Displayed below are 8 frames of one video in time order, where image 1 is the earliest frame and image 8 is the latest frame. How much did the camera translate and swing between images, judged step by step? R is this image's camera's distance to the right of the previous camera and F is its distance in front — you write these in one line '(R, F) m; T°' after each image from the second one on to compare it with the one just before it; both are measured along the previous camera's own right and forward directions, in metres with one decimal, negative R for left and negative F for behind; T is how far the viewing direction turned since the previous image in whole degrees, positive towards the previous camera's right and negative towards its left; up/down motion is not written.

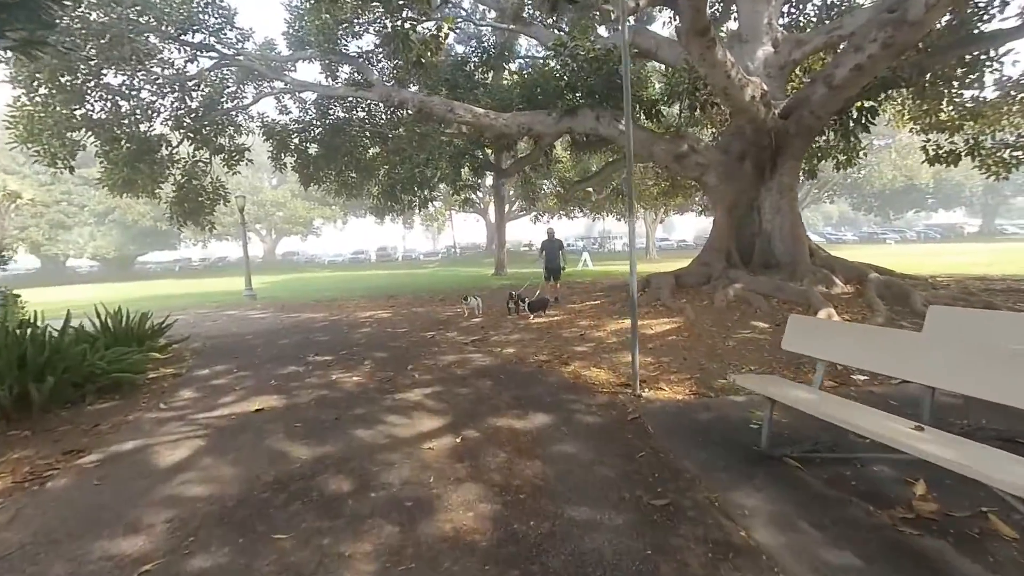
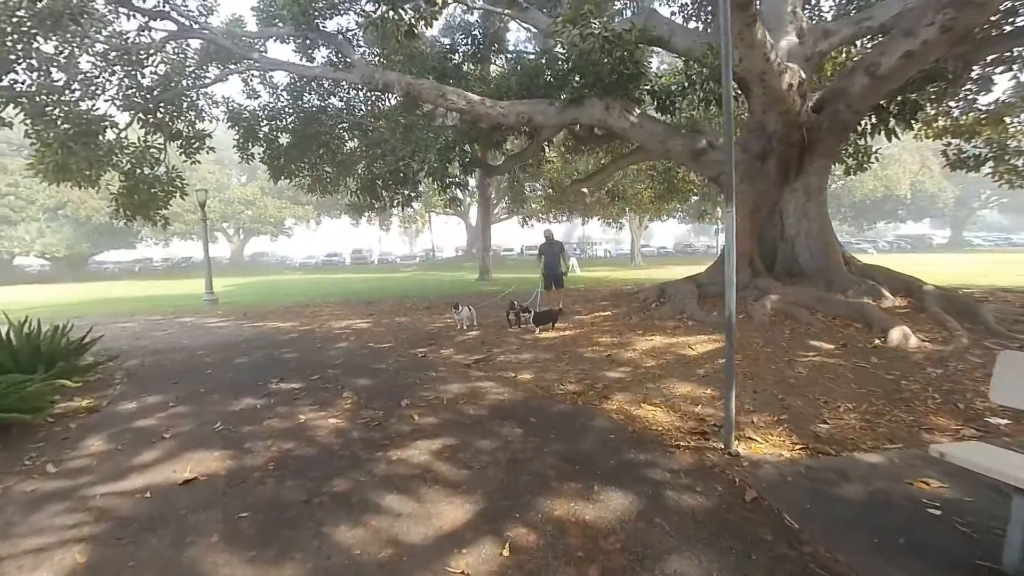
(-0.5, +1.6) m; +3°
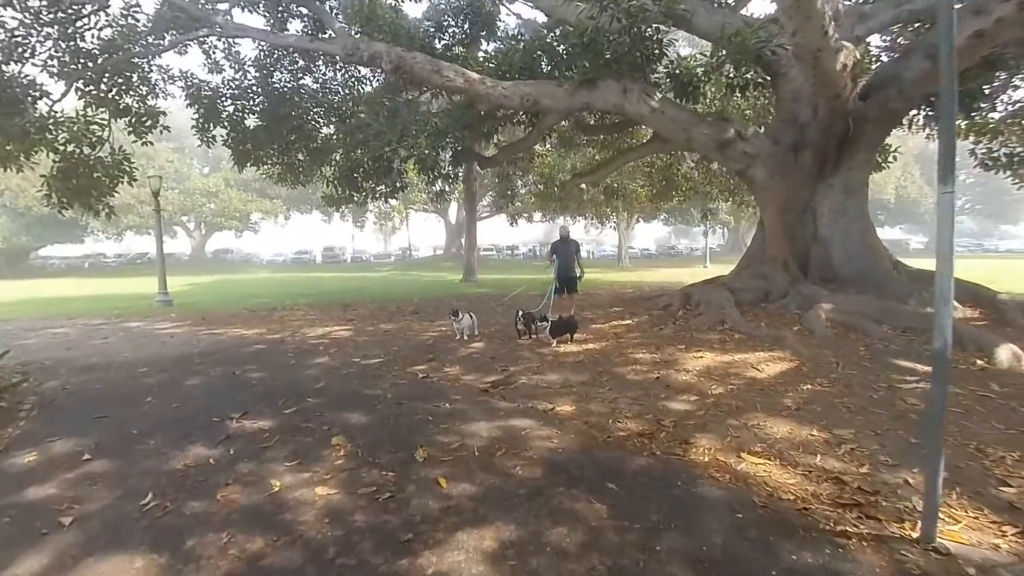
(-0.6, +1.5) m; +3°
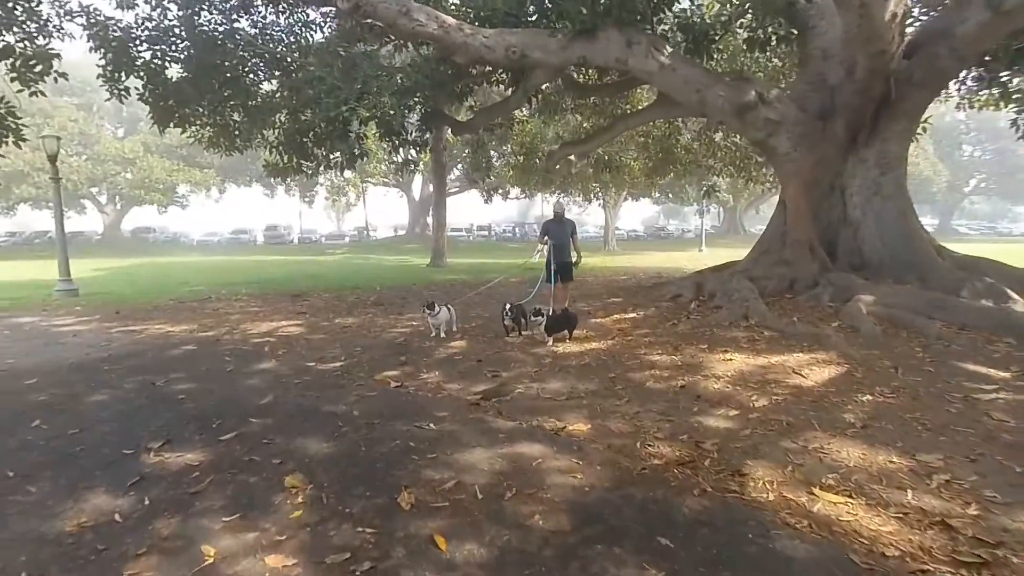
(-0.4, +1.3) m; +4°
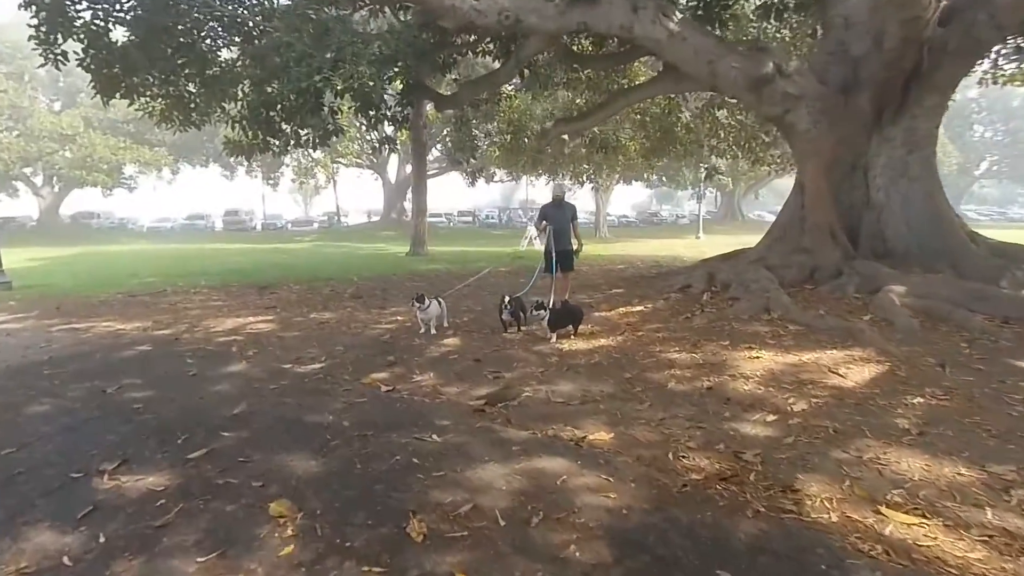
(-0.3, +0.6) m; +2°
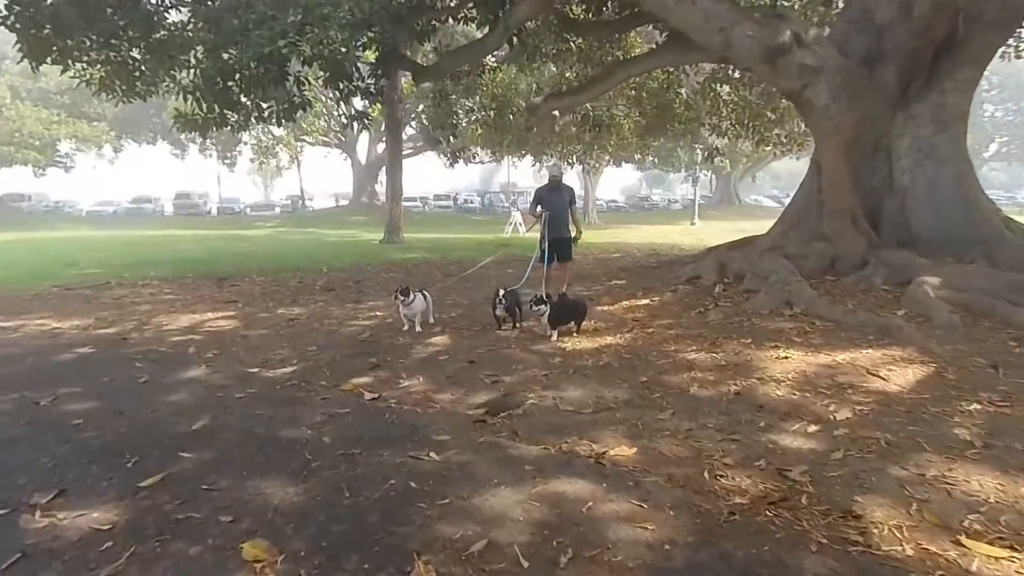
(-0.3, +0.6) m; +2°
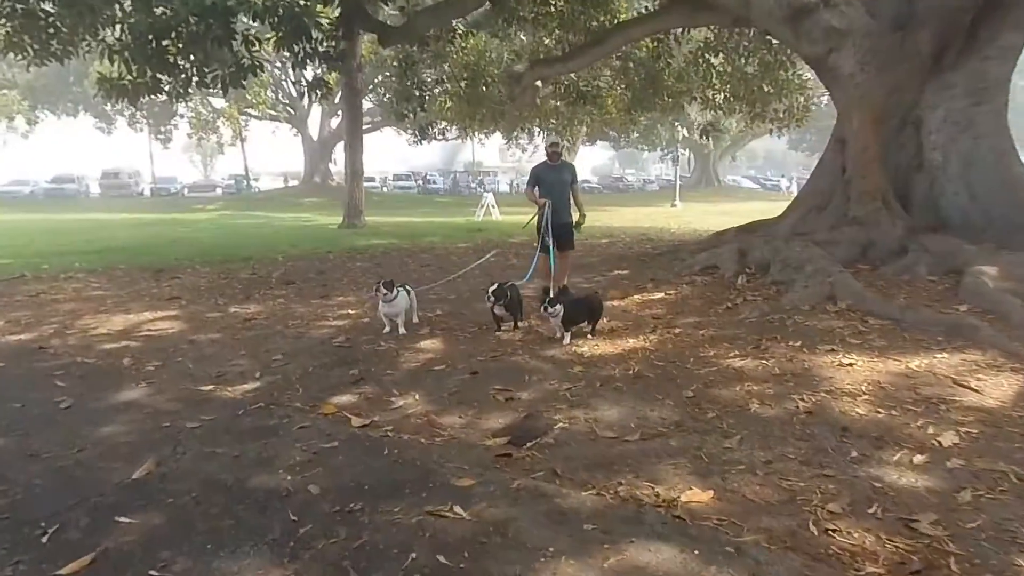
(-0.5, +1.0) m; +4°
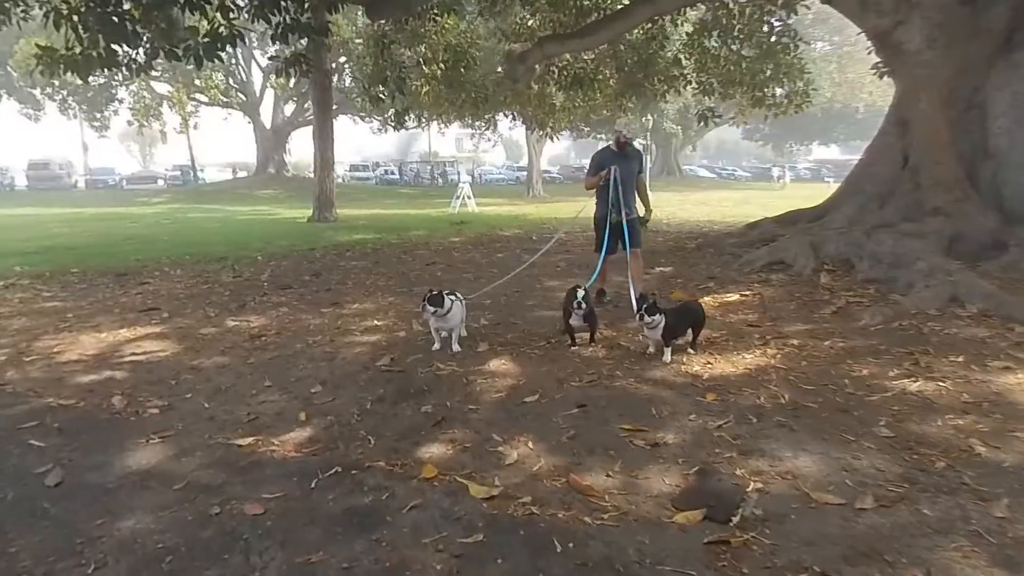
(-1.4, +1.3) m; +5°
